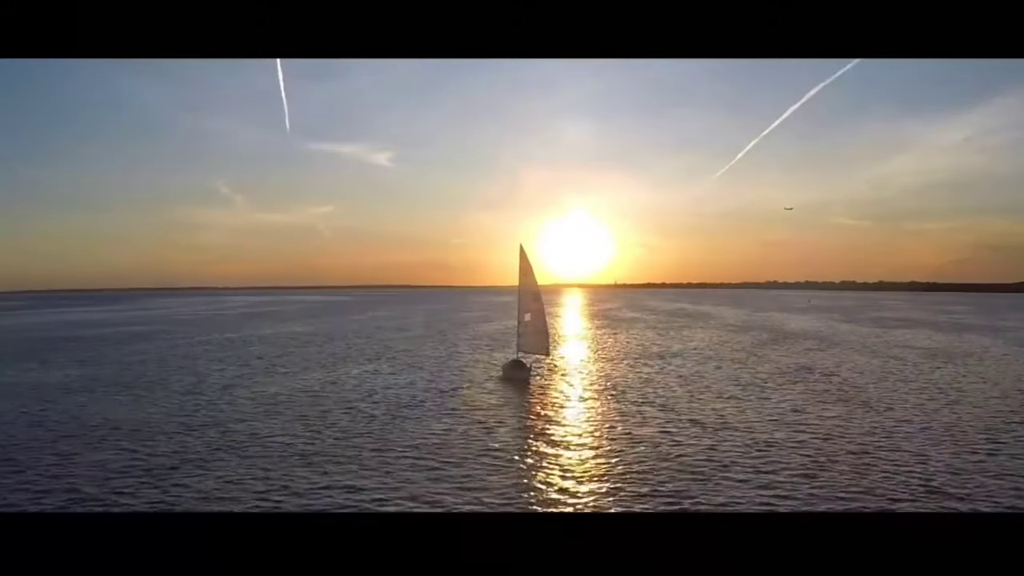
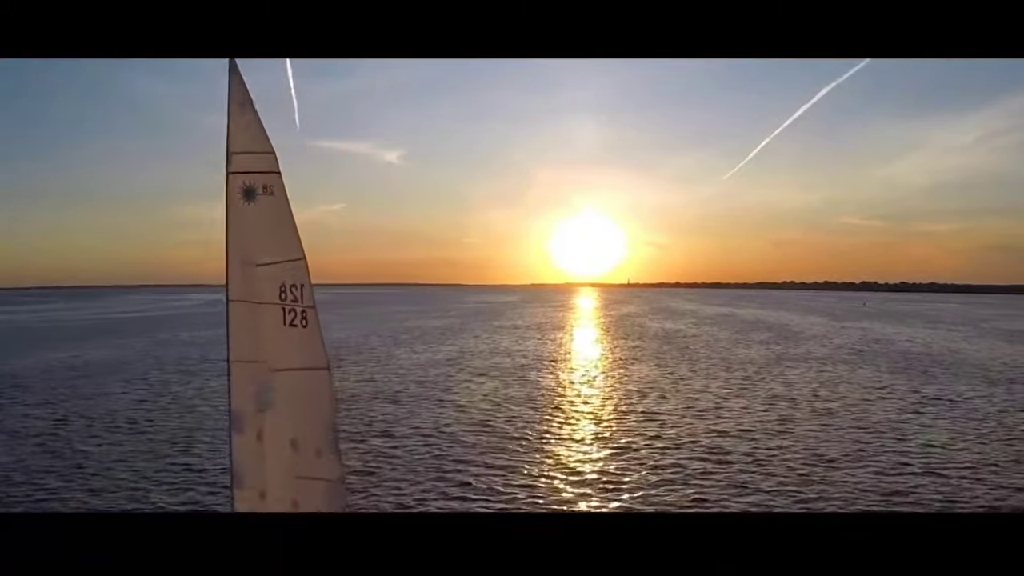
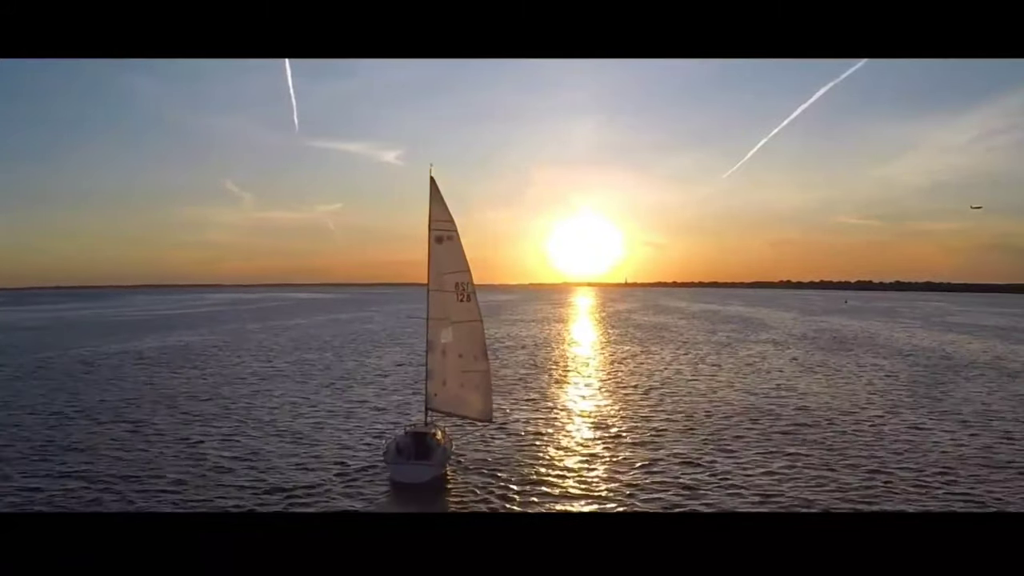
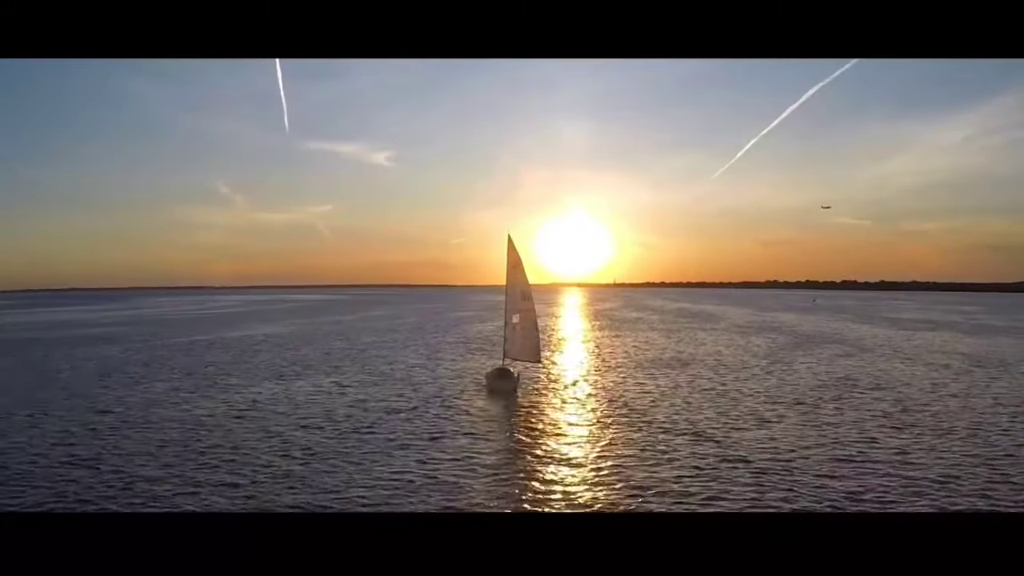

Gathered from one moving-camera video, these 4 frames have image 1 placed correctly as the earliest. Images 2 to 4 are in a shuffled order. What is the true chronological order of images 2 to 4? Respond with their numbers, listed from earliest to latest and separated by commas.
4, 3, 2
